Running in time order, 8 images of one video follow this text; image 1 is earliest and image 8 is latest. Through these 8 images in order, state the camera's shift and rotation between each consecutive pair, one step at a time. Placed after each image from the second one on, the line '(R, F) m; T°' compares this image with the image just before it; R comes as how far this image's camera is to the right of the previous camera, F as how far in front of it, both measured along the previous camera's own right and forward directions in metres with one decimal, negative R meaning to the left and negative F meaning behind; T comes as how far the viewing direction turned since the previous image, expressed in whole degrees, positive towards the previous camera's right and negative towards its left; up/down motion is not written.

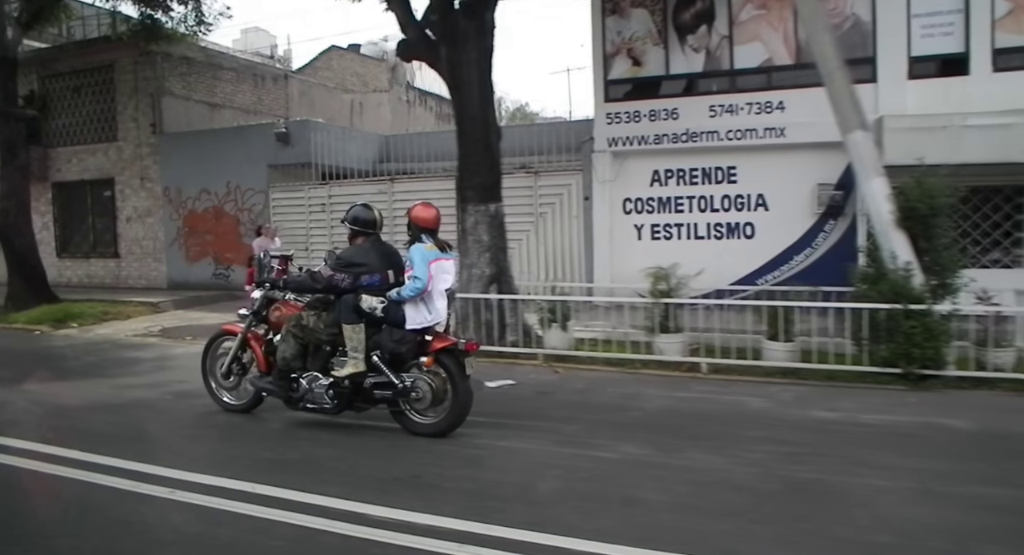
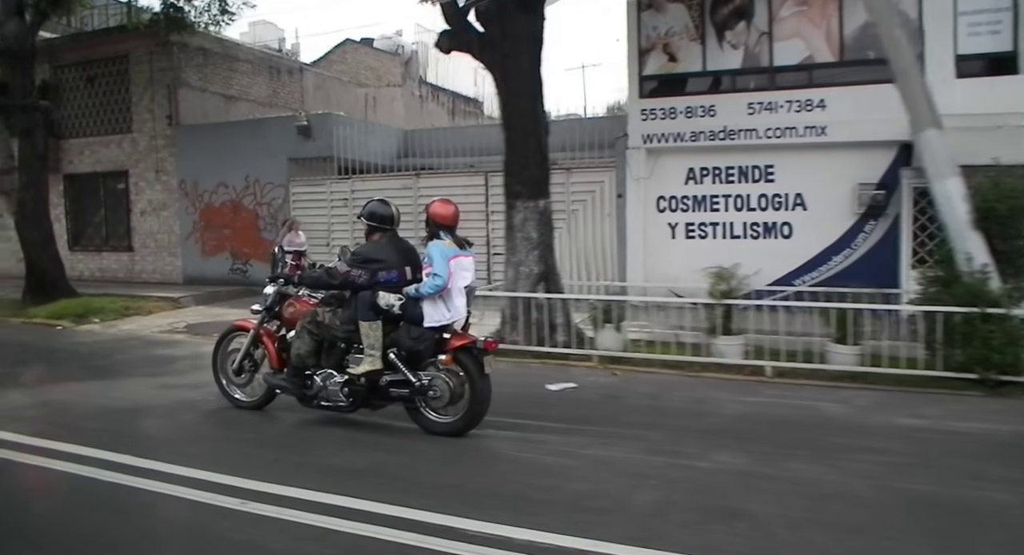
(-0.6, +0.3) m; +1°
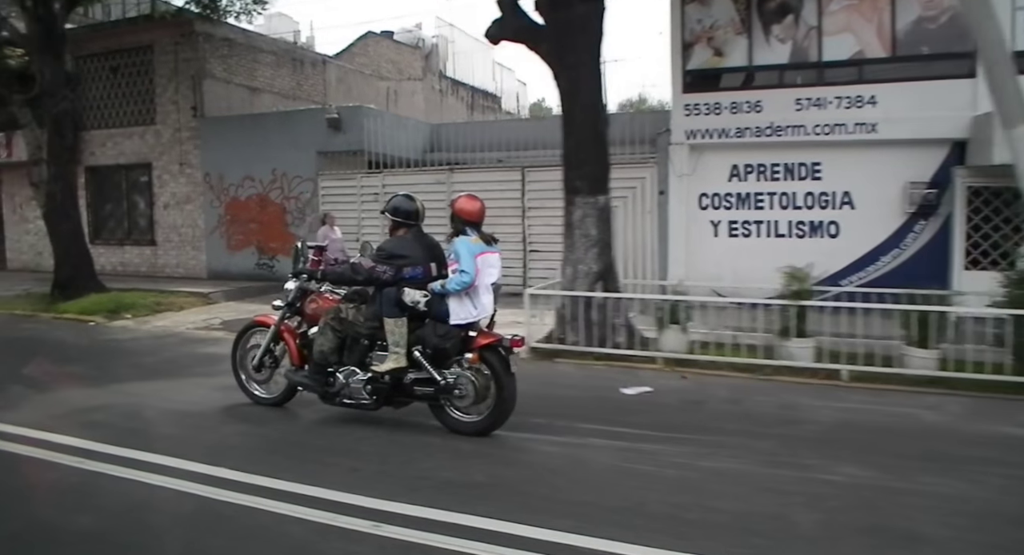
(-0.6, +0.3) m; 0°
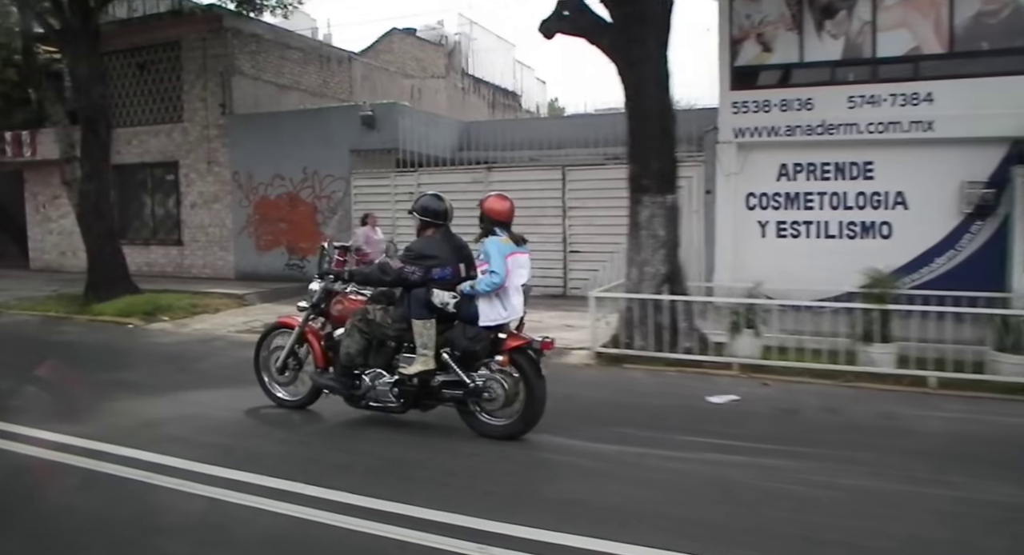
(-0.6, +0.3) m; 0°
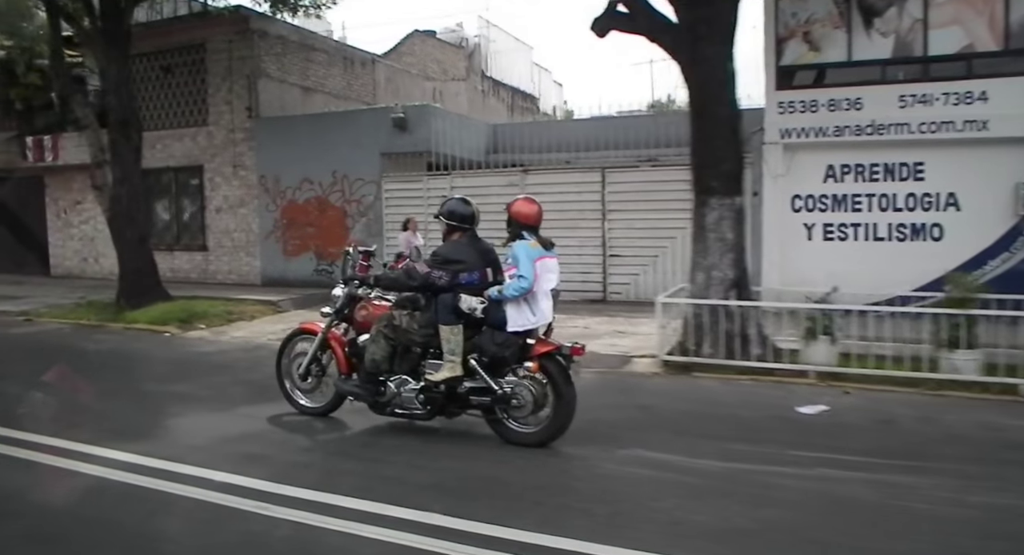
(-0.6, +0.3) m; 0°
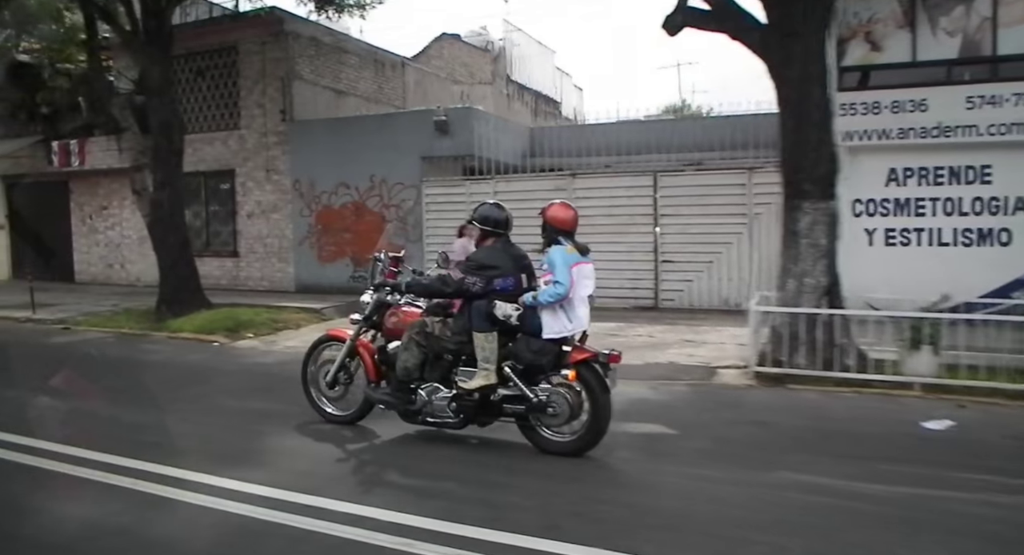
(-0.8, +0.3) m; 0°
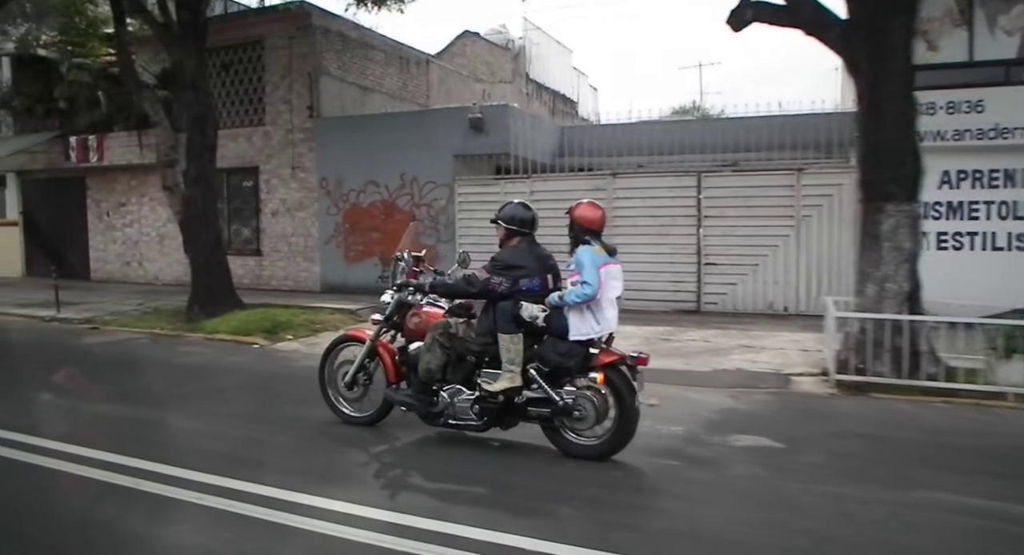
(-0.7, +0.3) m; 0°
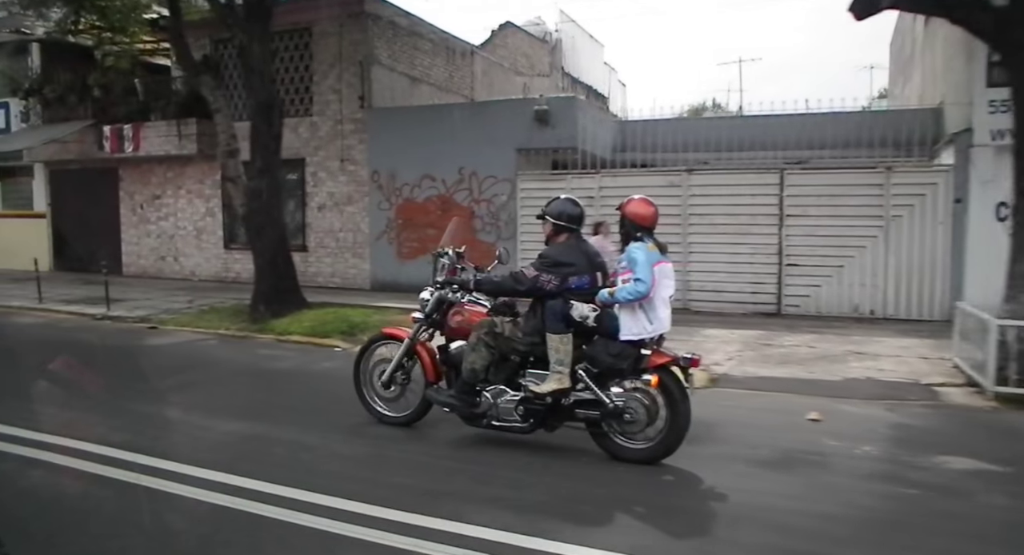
(-1.2, +0.5) m; +1°
